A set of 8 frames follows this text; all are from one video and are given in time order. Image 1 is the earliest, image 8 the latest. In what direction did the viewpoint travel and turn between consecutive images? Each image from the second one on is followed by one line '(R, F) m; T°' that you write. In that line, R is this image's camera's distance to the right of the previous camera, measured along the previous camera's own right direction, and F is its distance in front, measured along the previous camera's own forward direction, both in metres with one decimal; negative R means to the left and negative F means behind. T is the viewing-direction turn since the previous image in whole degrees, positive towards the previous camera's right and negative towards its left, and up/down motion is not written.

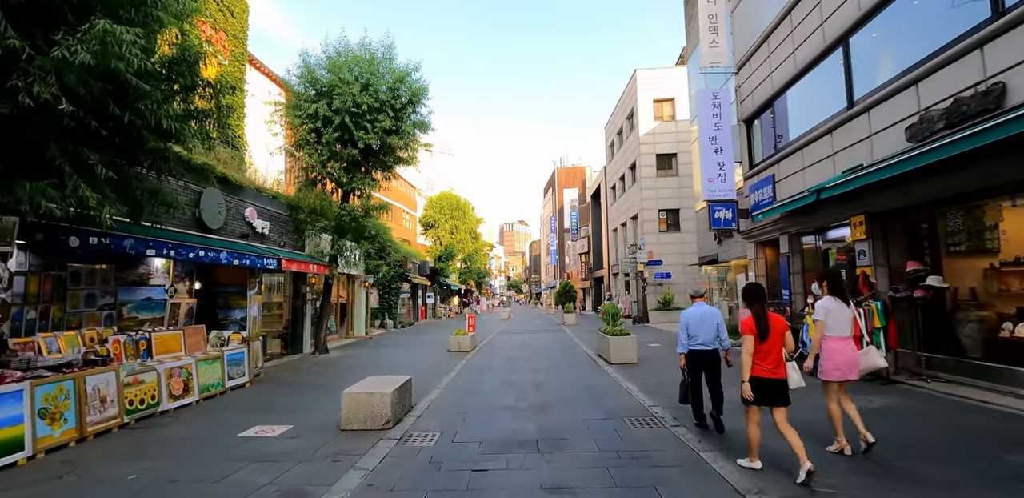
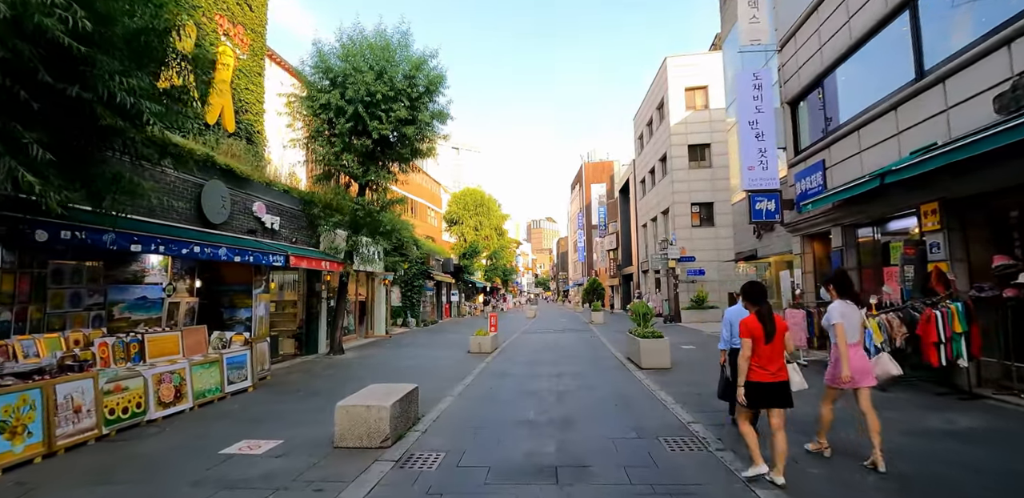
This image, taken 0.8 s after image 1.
(+0.1, +0.9) m; -3°
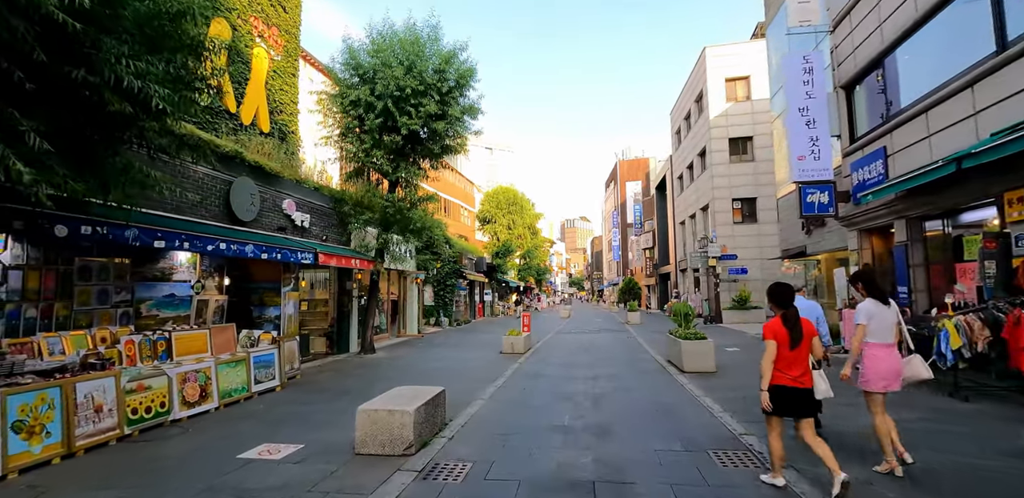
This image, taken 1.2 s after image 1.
(0.0, +0.5) m; -4°
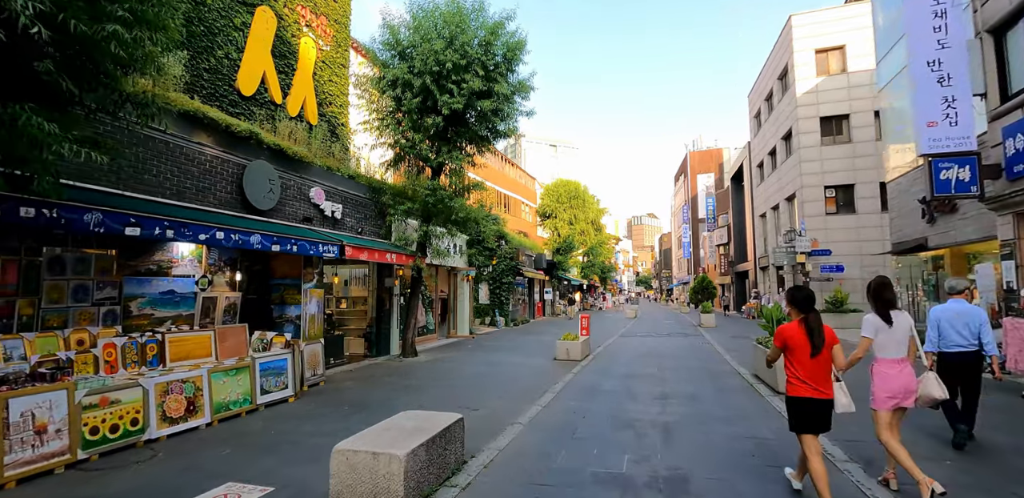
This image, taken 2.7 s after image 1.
(+0.3, +1.6) m; -7°
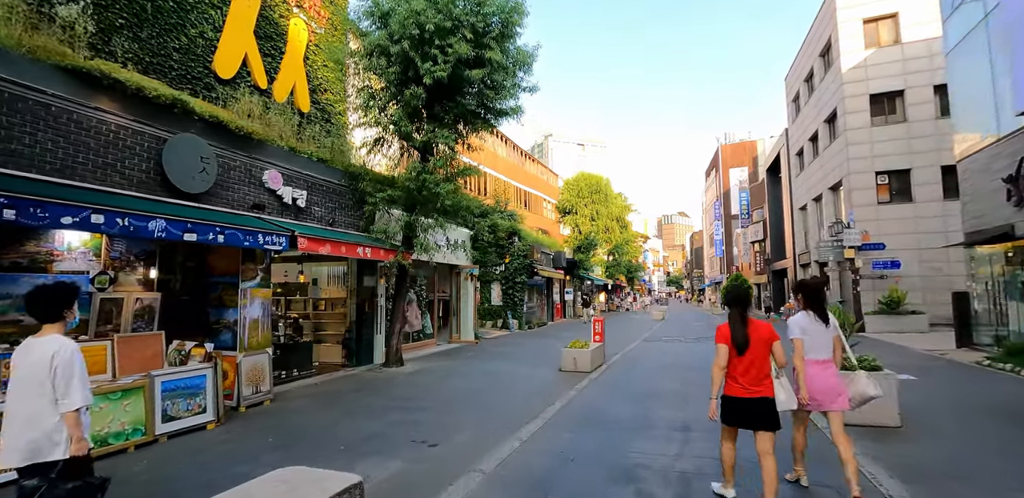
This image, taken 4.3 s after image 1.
(+0.7, +1.8) m; -3°
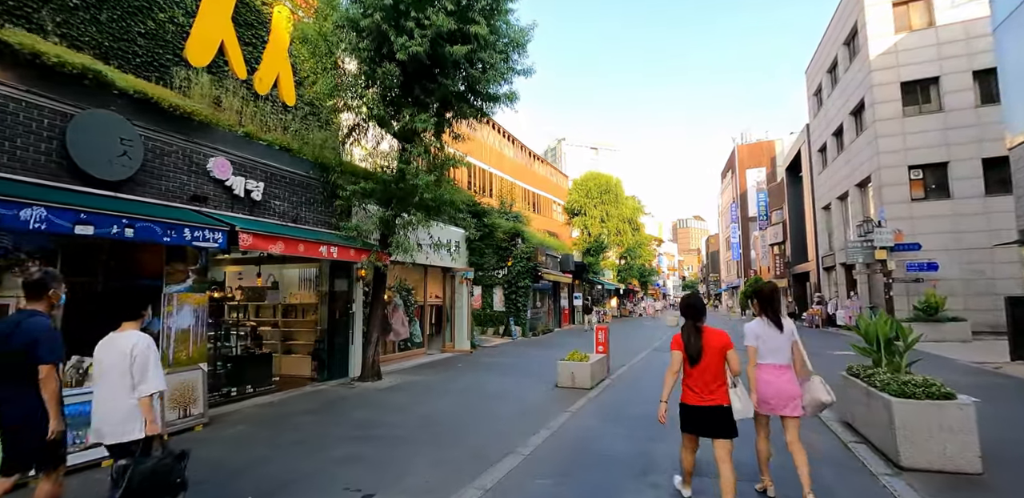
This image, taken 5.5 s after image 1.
(+0.5, +1.3) m; -2°
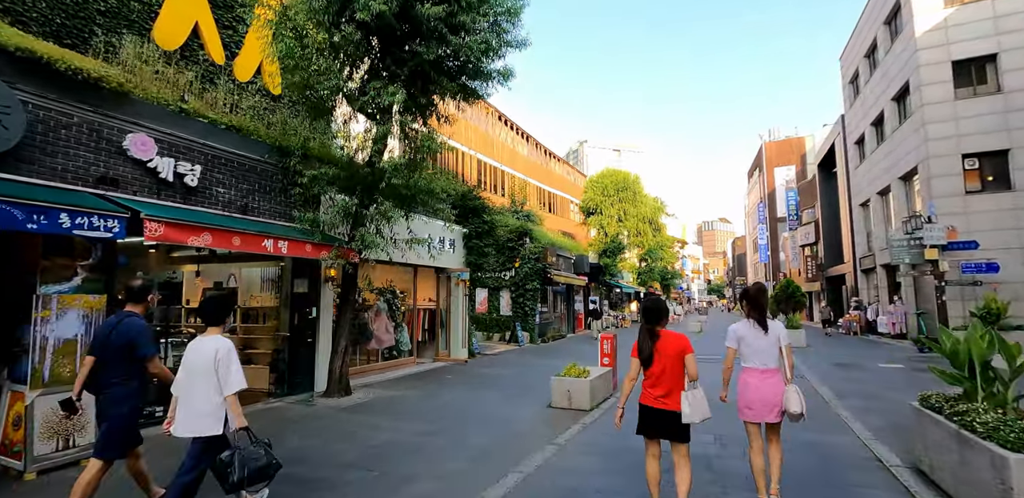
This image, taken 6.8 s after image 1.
(+0.6, +1.5) m; -3°
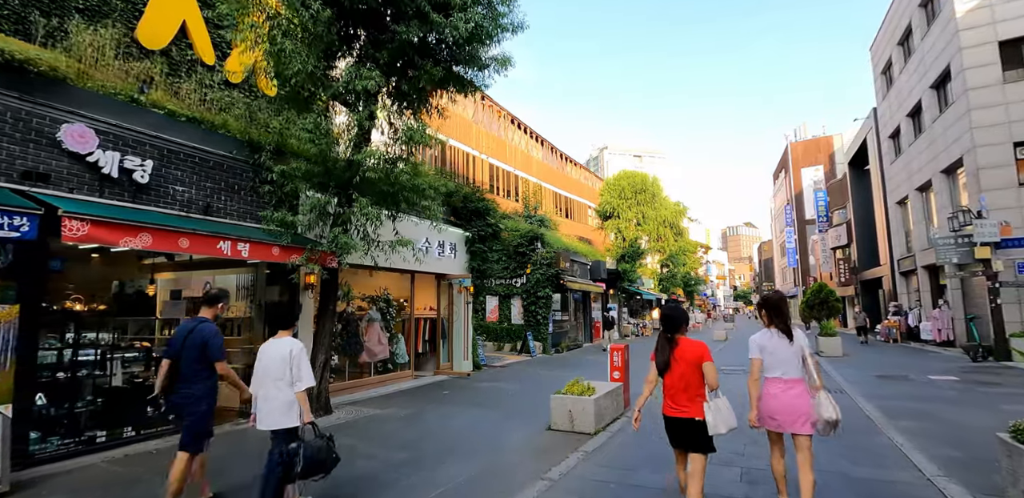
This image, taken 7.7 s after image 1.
(+0.4, +1.0) m; -2°
